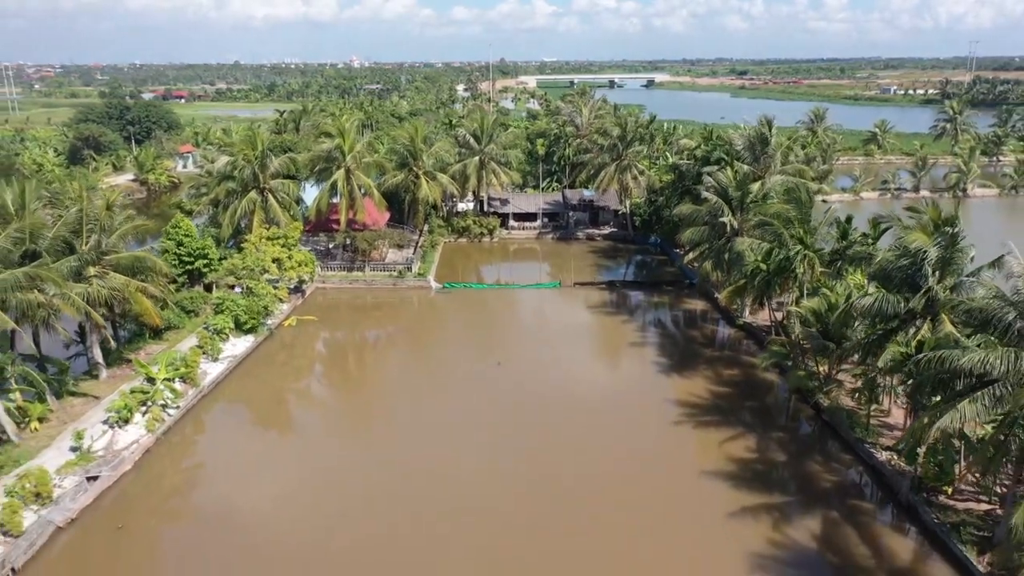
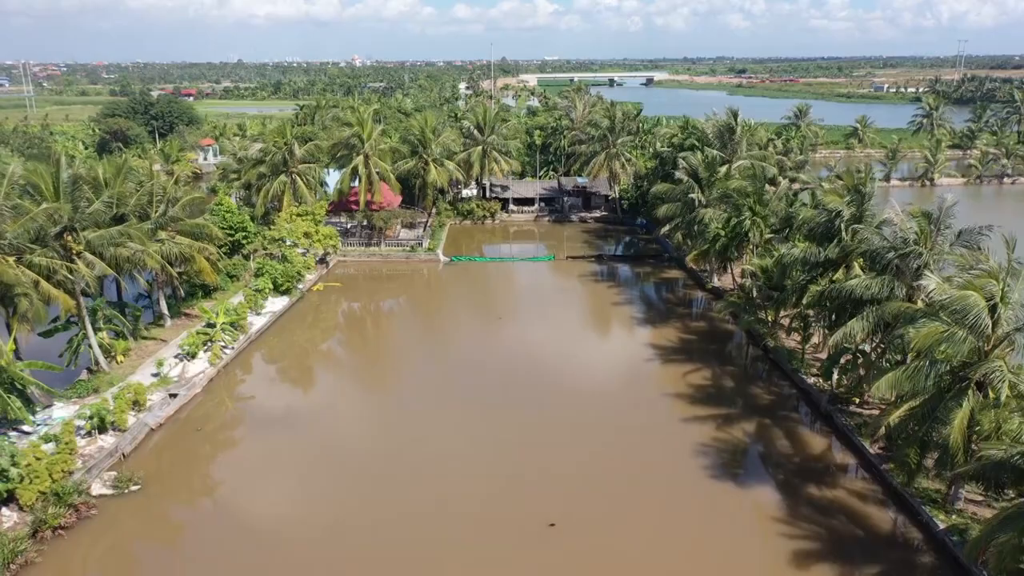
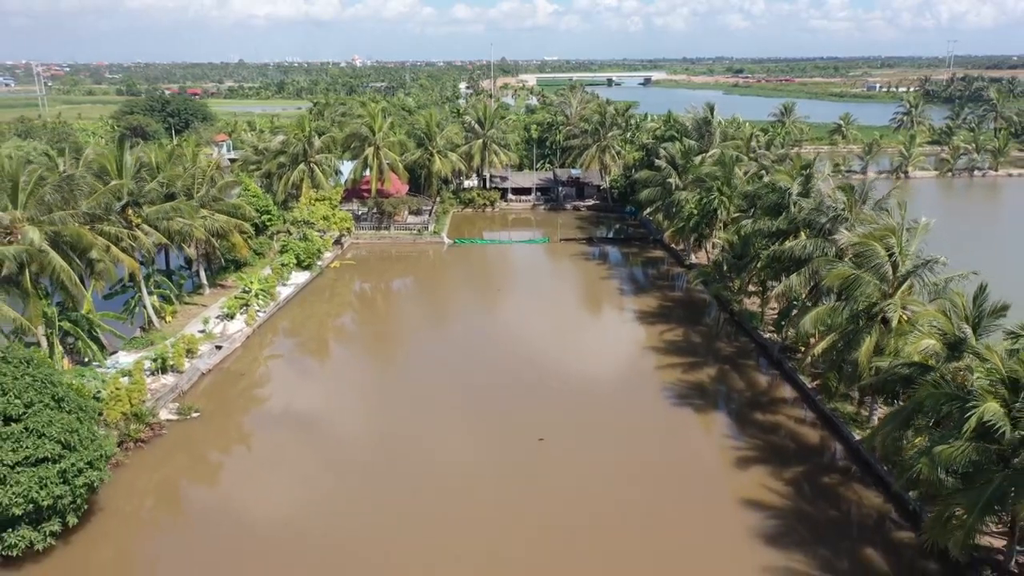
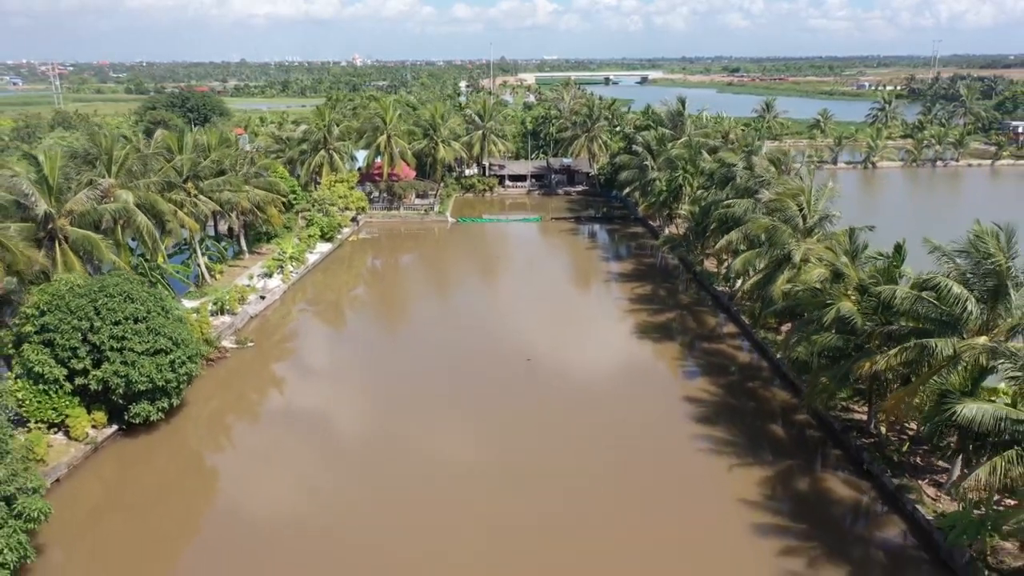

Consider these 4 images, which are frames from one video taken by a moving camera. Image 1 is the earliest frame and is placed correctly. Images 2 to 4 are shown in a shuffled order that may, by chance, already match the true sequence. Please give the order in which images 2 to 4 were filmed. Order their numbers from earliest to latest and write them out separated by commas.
2, 3, 4
